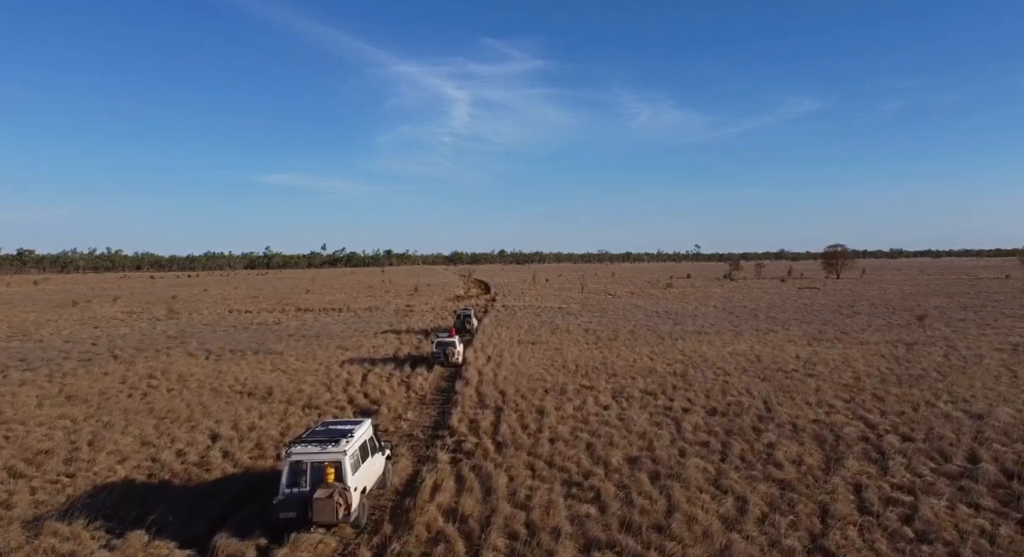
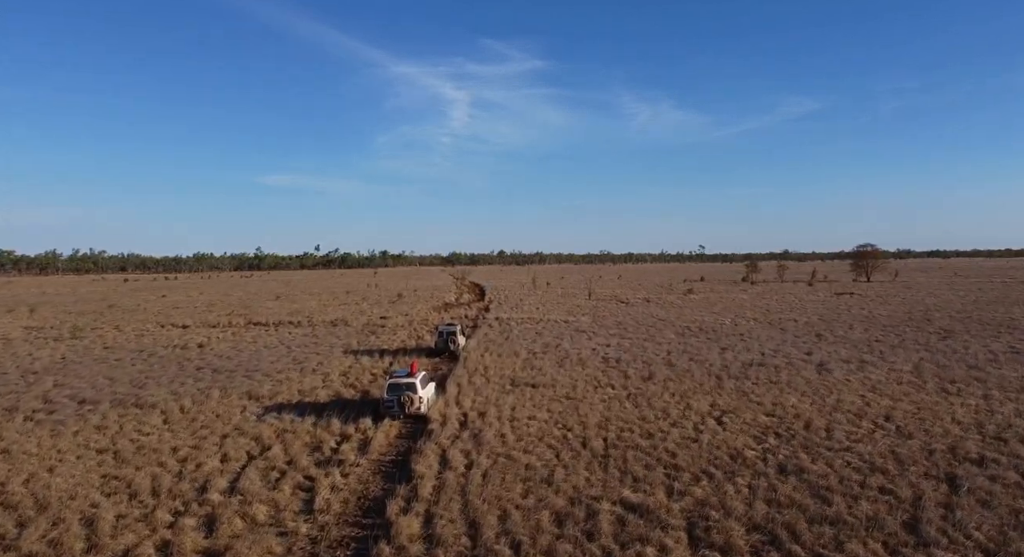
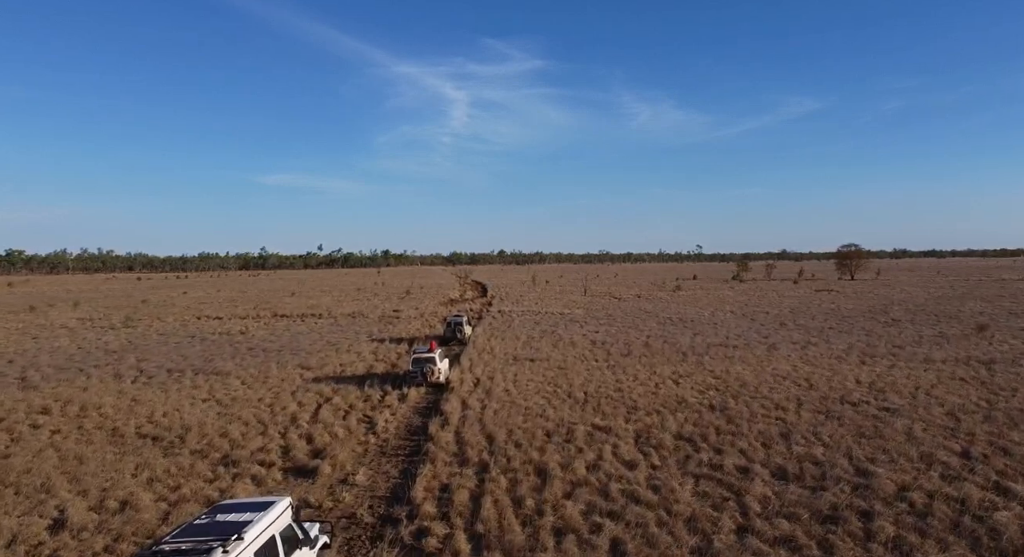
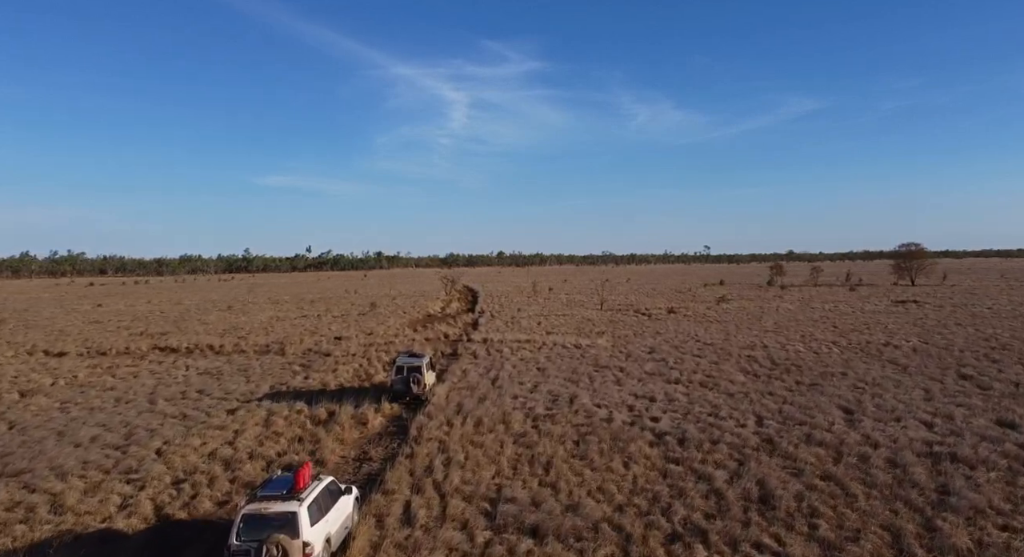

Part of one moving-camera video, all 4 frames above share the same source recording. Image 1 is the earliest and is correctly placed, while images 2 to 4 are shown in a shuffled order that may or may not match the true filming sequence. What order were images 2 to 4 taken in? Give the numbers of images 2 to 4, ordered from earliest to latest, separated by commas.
3, 2, 4
